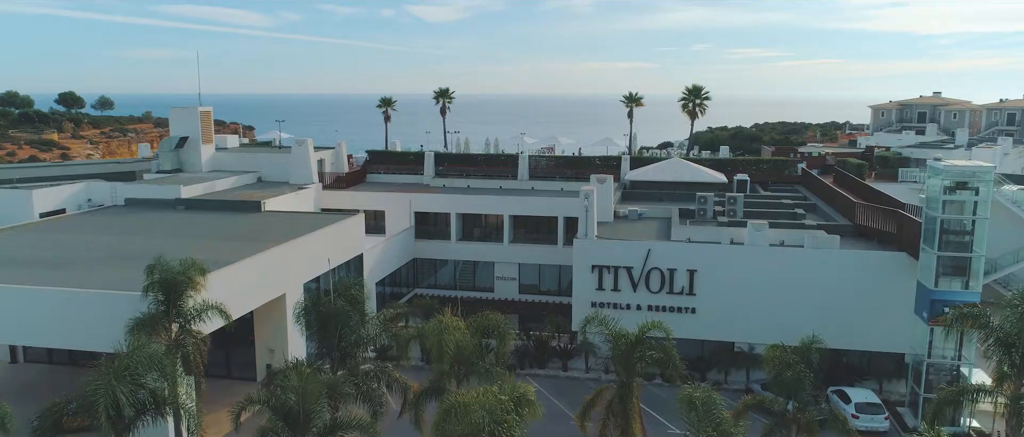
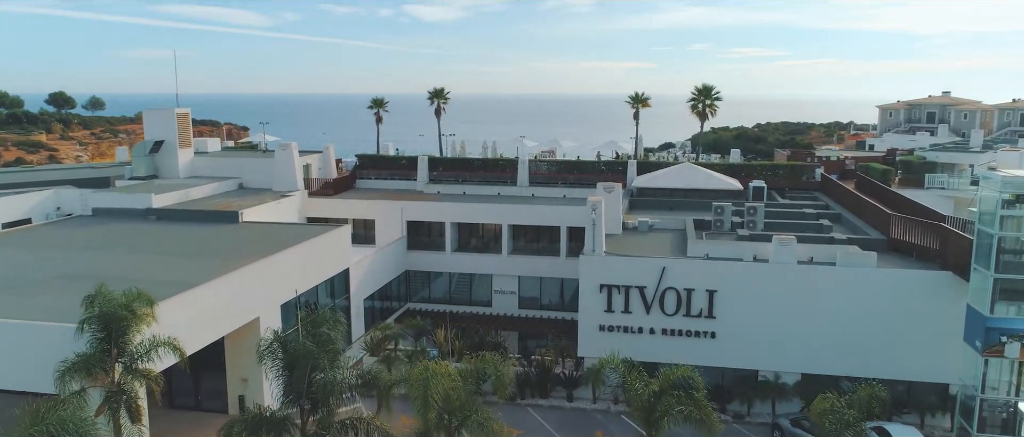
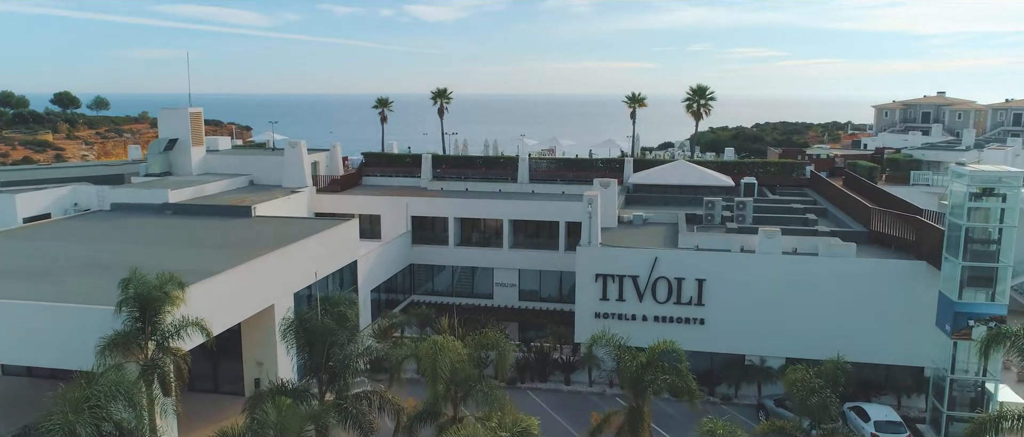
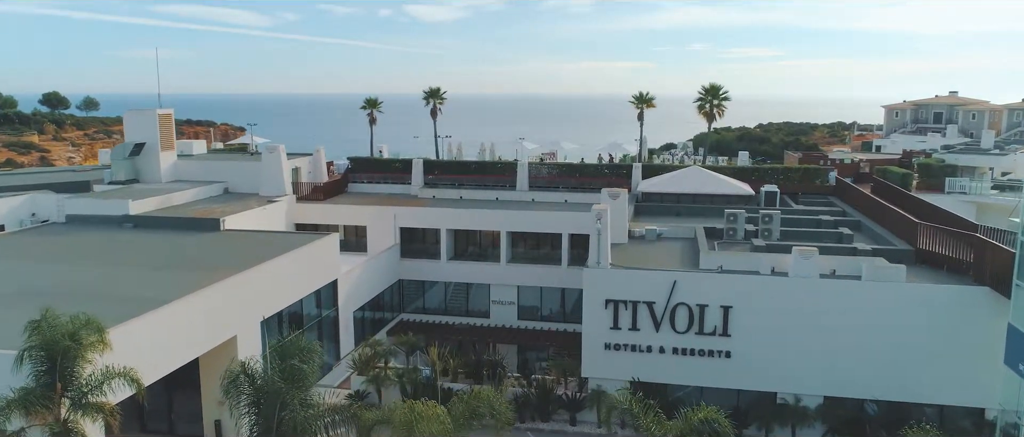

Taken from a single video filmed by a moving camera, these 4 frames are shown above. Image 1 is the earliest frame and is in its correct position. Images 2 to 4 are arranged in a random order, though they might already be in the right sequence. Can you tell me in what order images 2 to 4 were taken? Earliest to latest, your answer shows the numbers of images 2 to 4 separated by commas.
3, 2, 4
